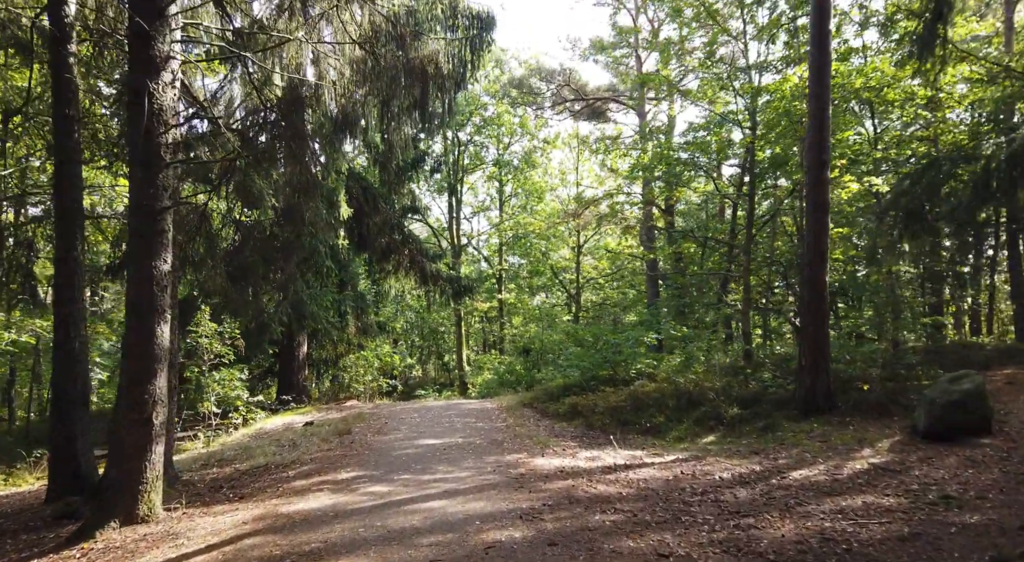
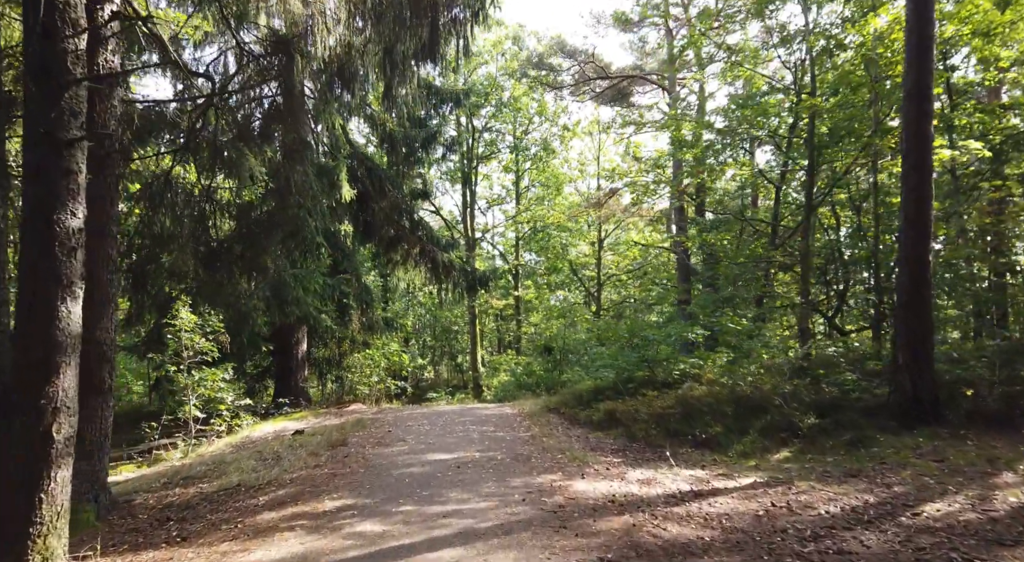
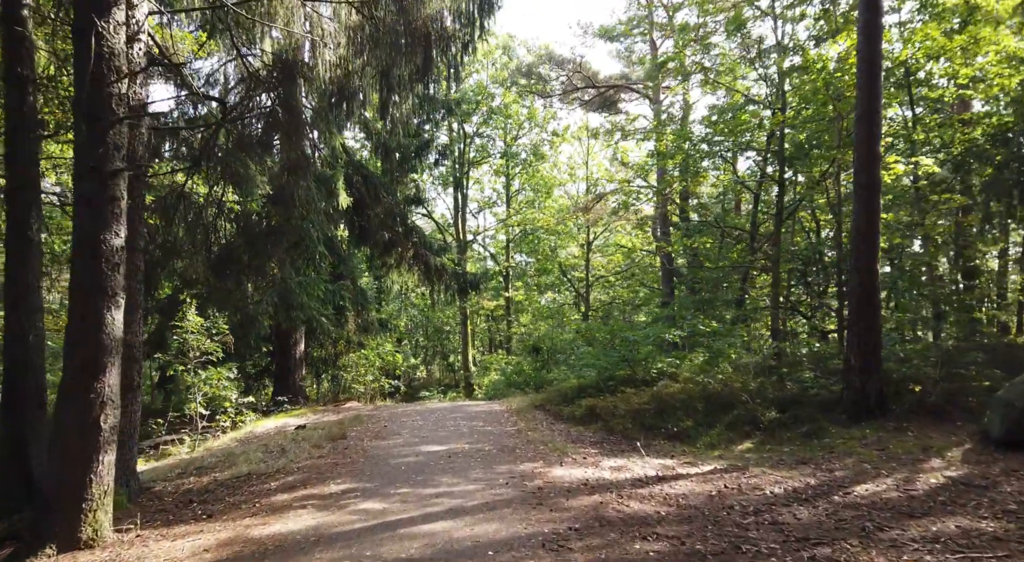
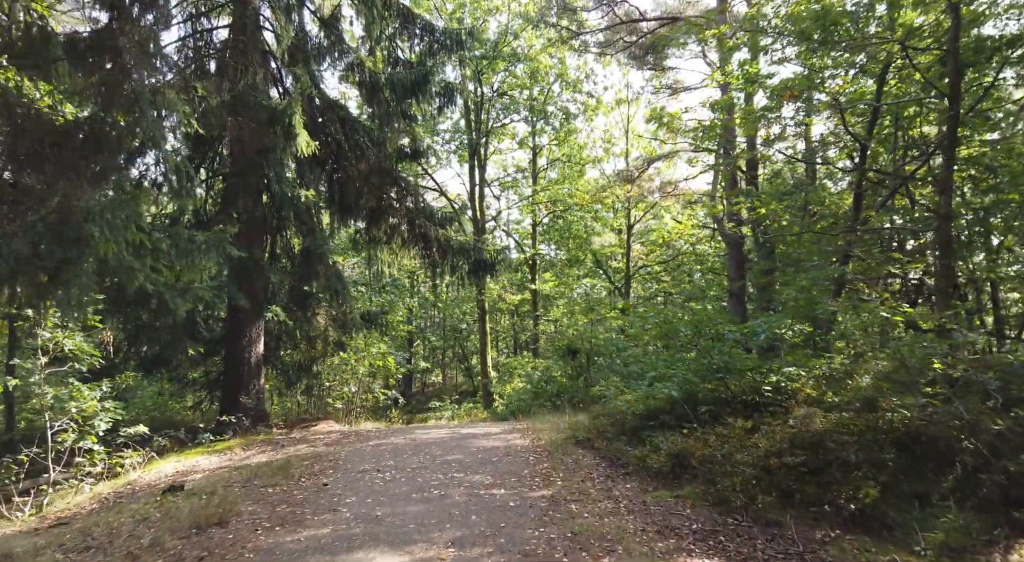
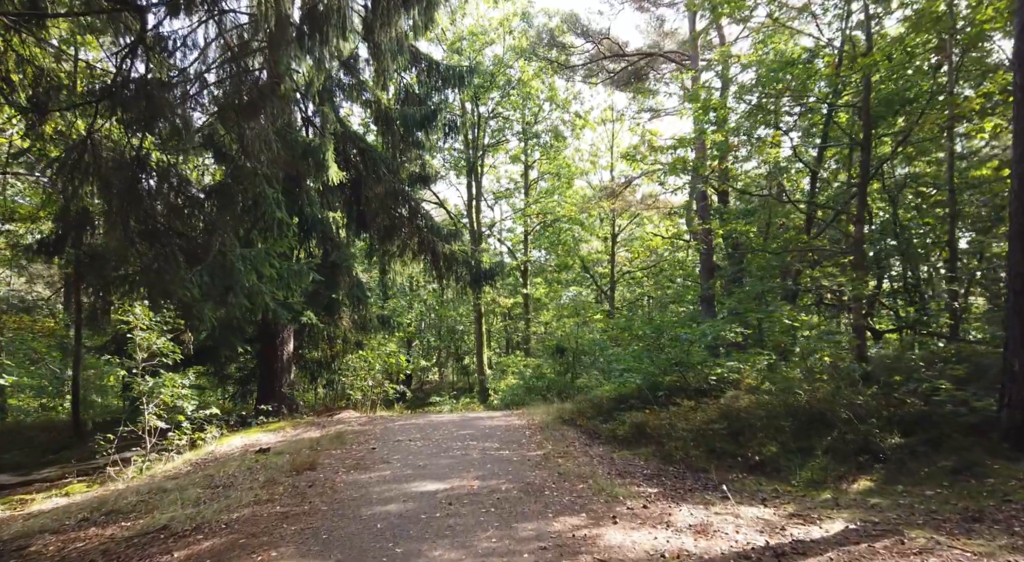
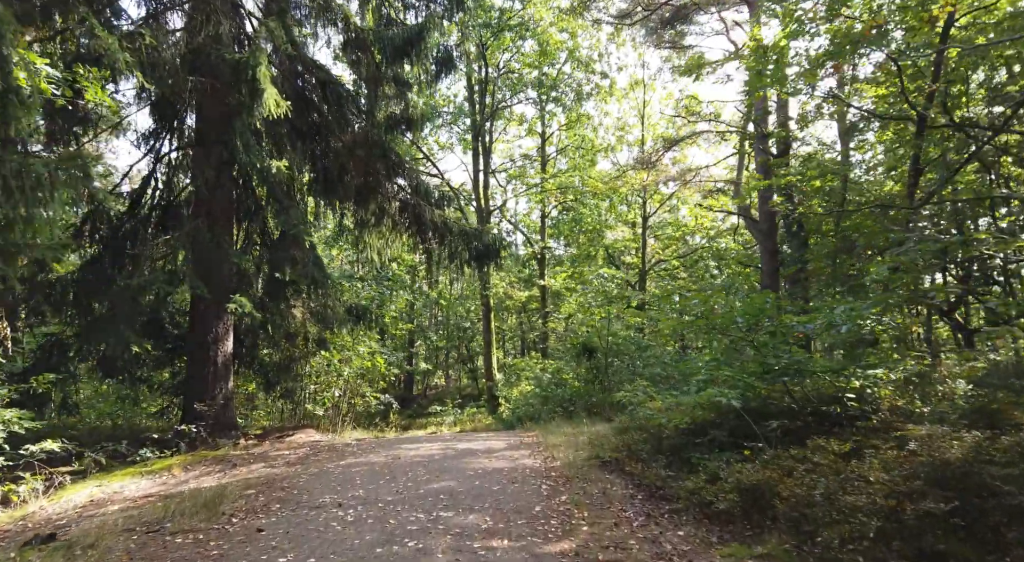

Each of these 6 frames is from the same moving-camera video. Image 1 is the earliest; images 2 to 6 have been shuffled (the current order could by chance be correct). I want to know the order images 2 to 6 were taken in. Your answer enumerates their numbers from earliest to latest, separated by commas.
3, 2, 5, 4, 6
